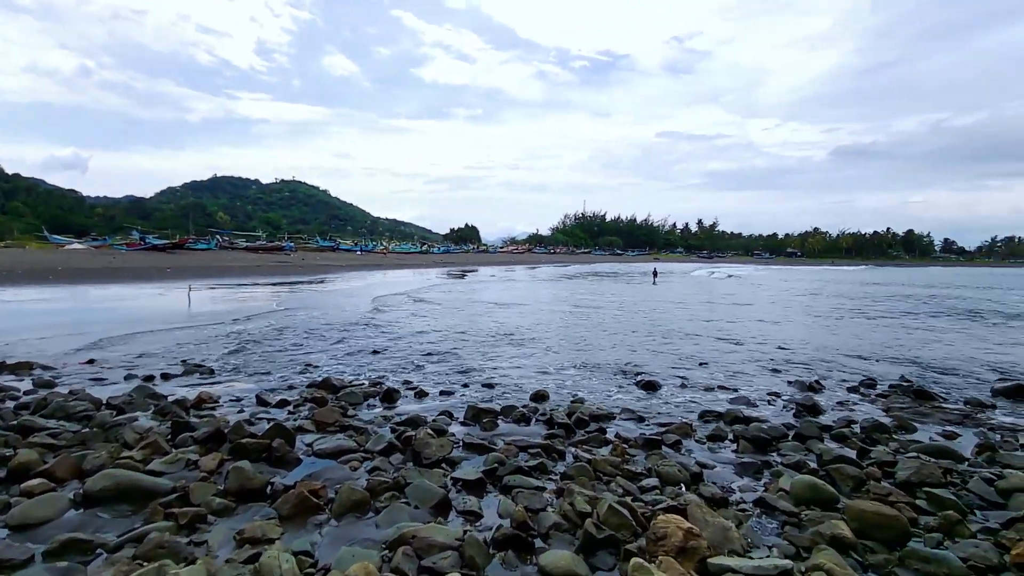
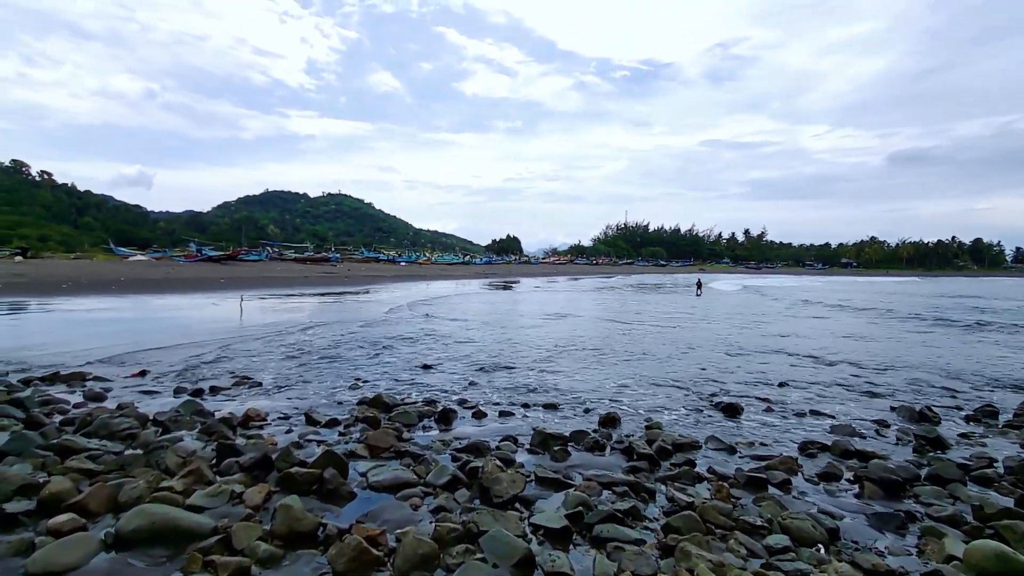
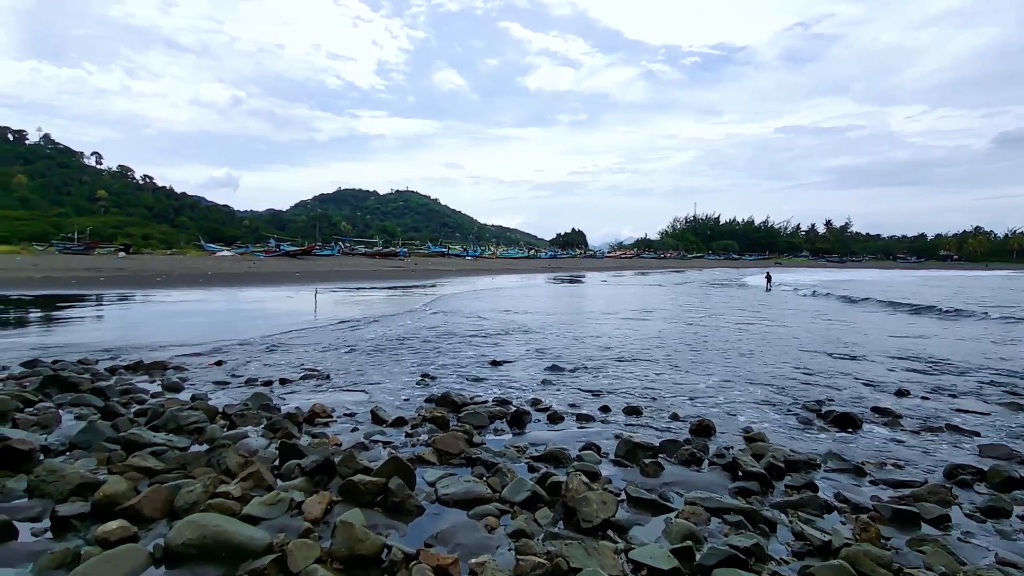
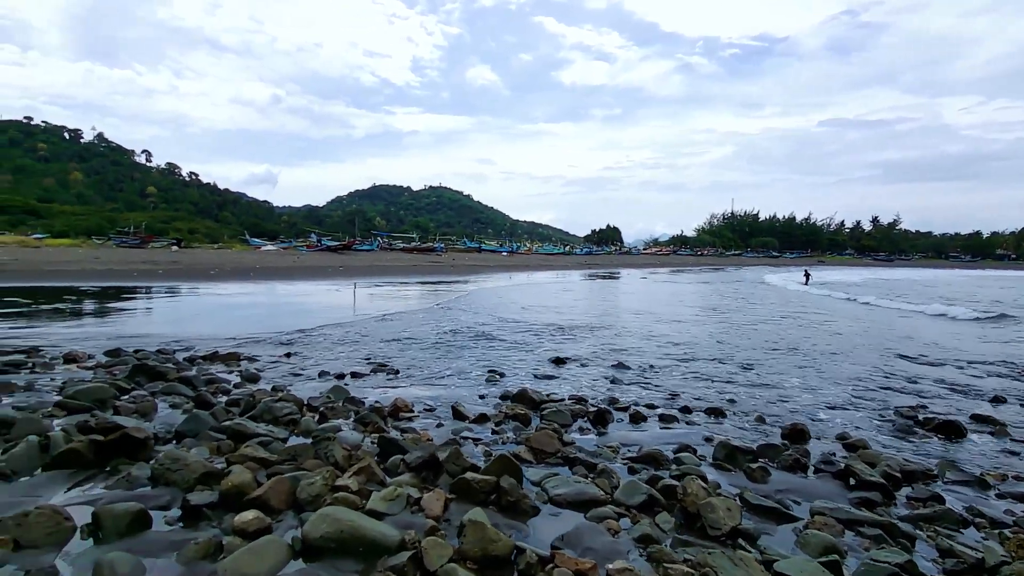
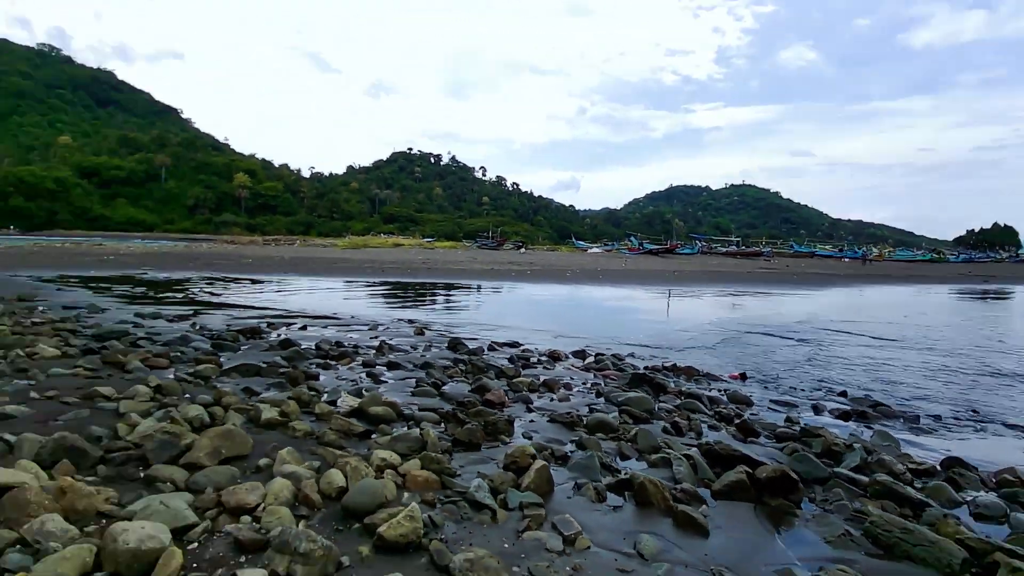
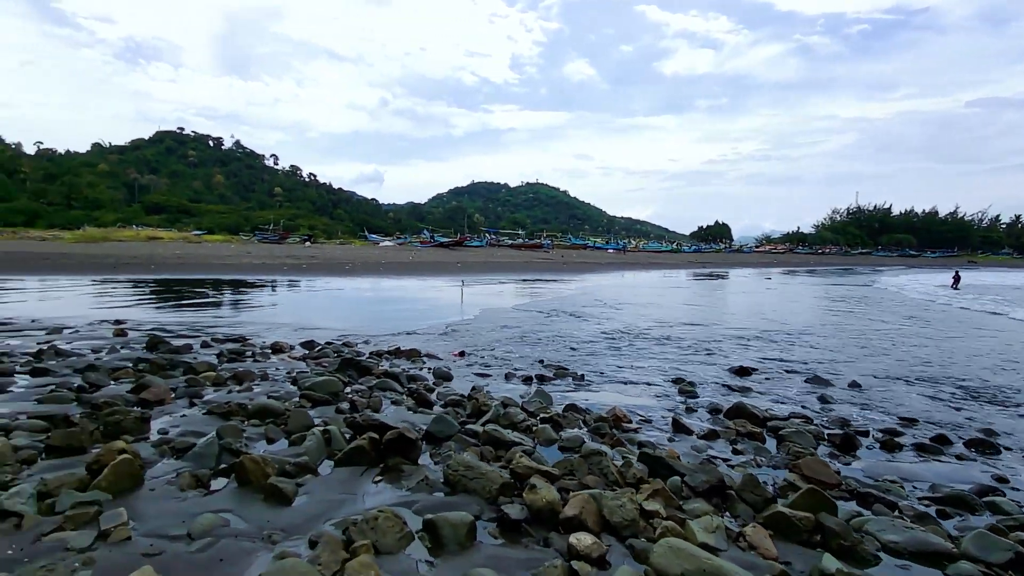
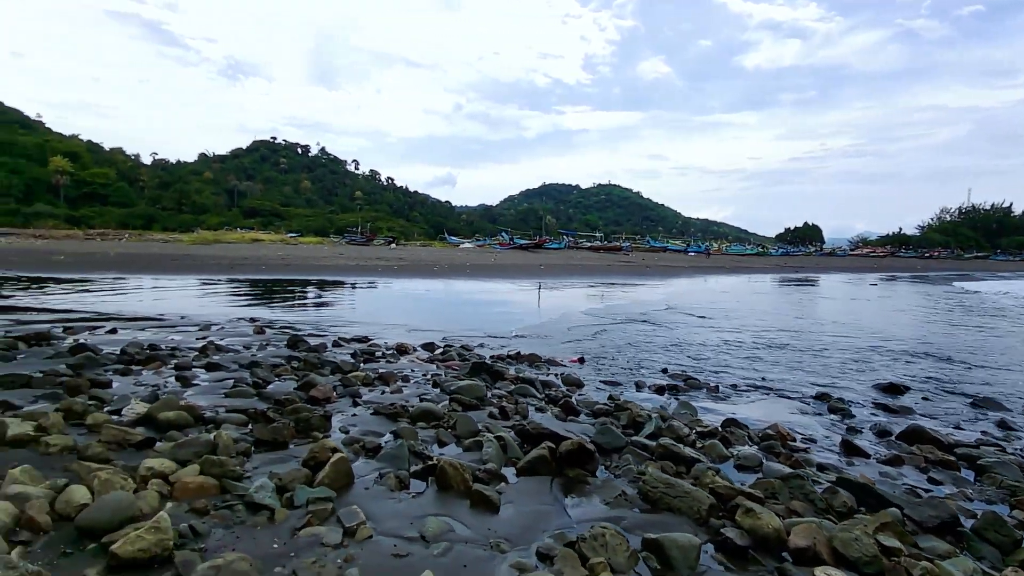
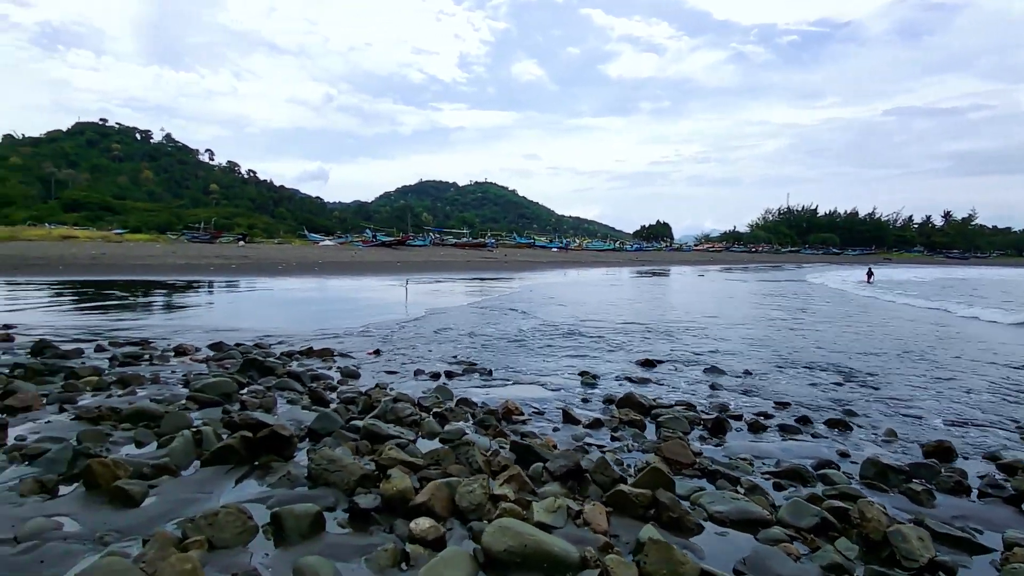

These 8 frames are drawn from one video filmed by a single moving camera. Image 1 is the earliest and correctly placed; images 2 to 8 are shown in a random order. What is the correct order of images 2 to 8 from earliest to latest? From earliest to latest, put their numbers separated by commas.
2, 3, 4, 8, 6, 7, 5
